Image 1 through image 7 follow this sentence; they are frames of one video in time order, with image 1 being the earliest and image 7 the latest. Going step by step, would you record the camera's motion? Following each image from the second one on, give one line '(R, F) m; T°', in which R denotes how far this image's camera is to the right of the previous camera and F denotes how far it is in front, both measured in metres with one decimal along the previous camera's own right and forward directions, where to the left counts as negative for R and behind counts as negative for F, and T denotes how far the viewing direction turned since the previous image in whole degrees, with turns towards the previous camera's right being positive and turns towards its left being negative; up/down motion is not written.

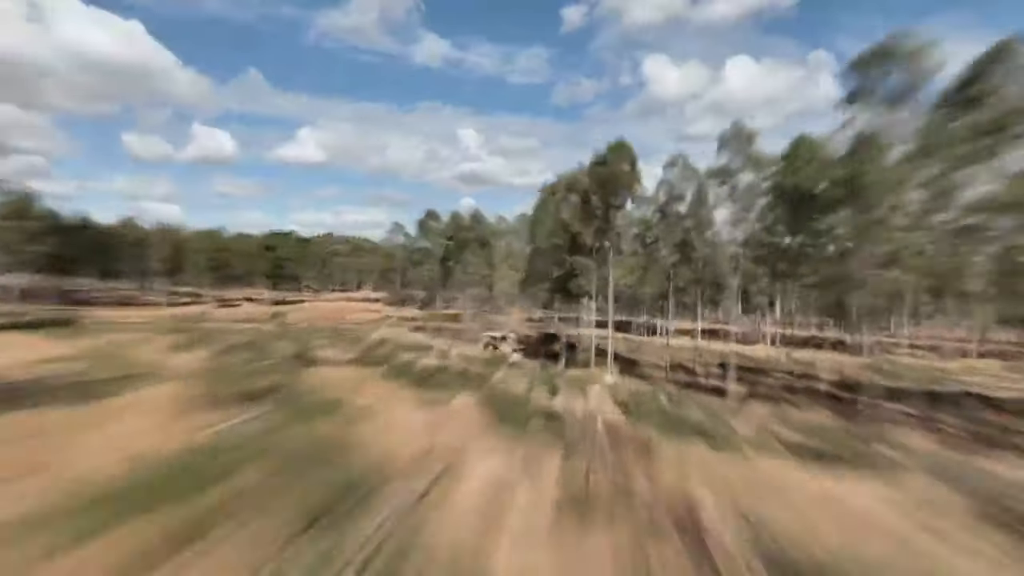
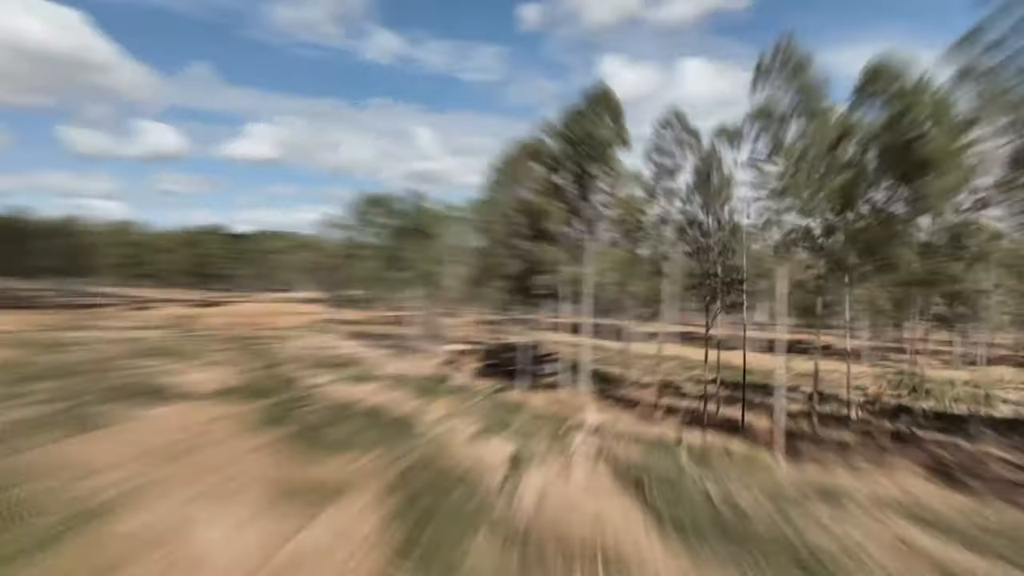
(+0.5, +10.4) m; +4°
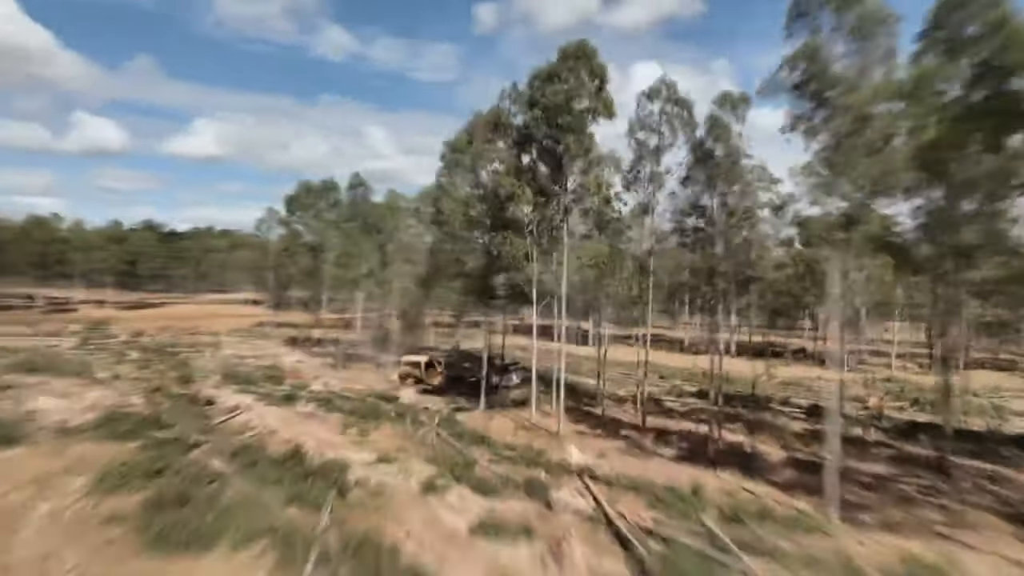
(-0.2, +5.3) m; +4°
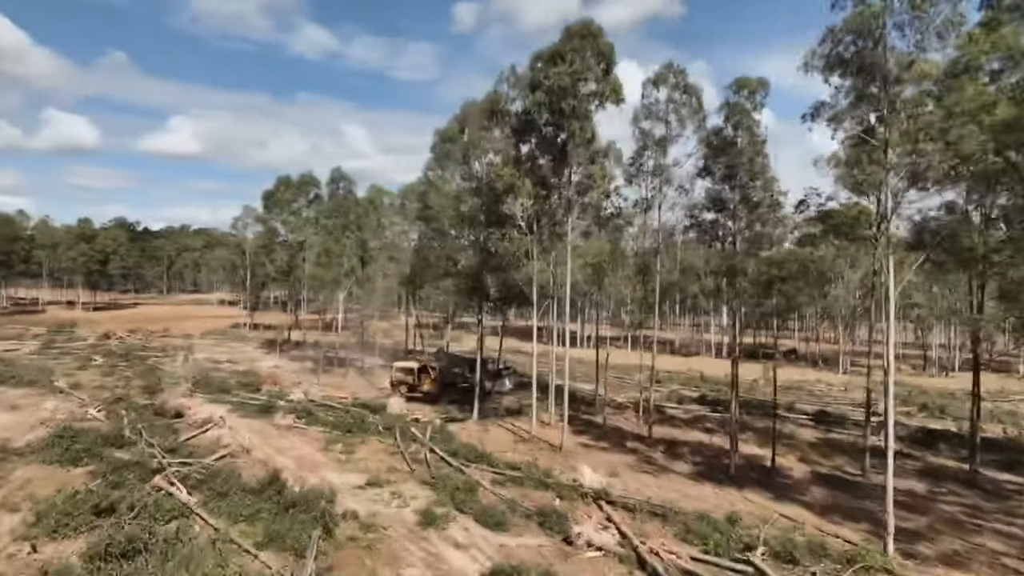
(-0.6, +2.0) m; +2°
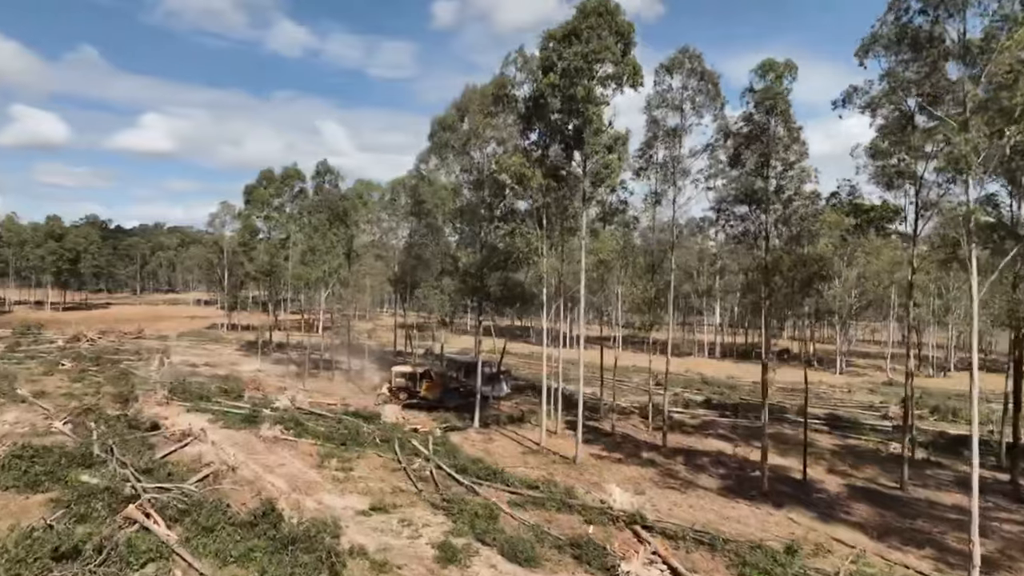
(-0.9, +1.8) m; +2°
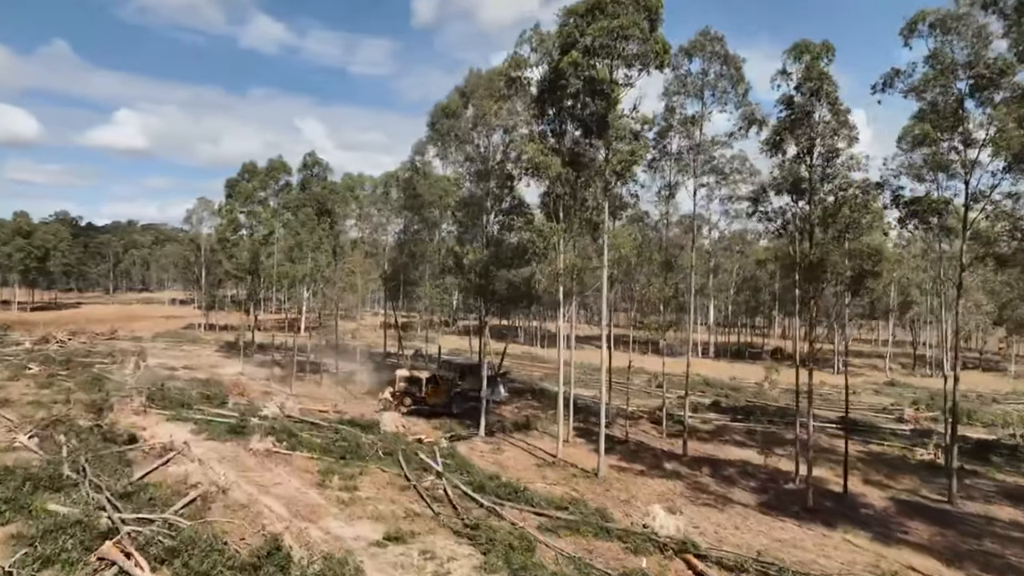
(-1.0, +1.7) m; +2°
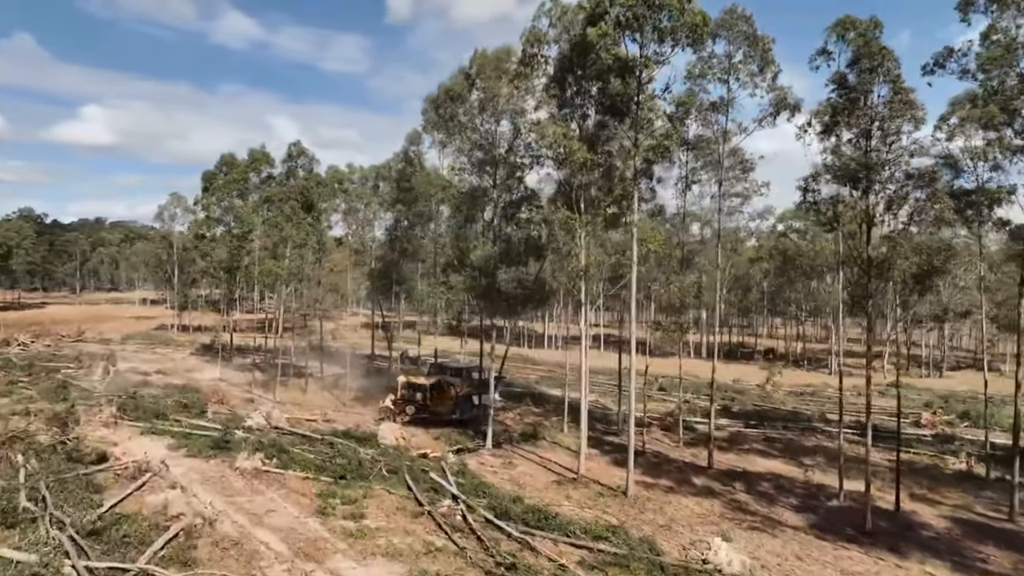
(-1.0, +1.9) m; +2°
